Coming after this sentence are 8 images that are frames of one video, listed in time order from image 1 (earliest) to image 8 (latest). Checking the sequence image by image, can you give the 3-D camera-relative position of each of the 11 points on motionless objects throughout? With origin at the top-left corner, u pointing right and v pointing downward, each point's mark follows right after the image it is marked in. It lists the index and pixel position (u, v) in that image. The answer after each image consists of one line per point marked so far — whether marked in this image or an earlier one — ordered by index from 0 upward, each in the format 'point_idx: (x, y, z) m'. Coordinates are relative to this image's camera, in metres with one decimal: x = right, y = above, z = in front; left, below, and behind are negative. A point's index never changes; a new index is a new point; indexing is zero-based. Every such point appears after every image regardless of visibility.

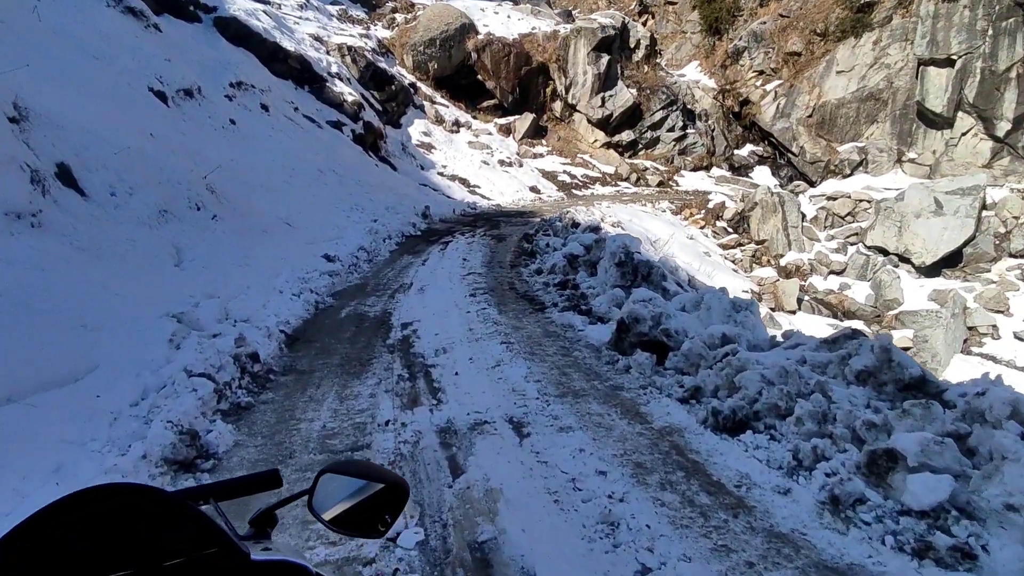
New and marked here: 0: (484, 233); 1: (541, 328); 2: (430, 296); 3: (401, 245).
0: (-0.9, +1.7, +18.5) m
1: (+0.4, -0.5, +7.5) m
2: (-1.2, -0.1, +9.6) m
3: (-2.8, +1.1, +15.3) m
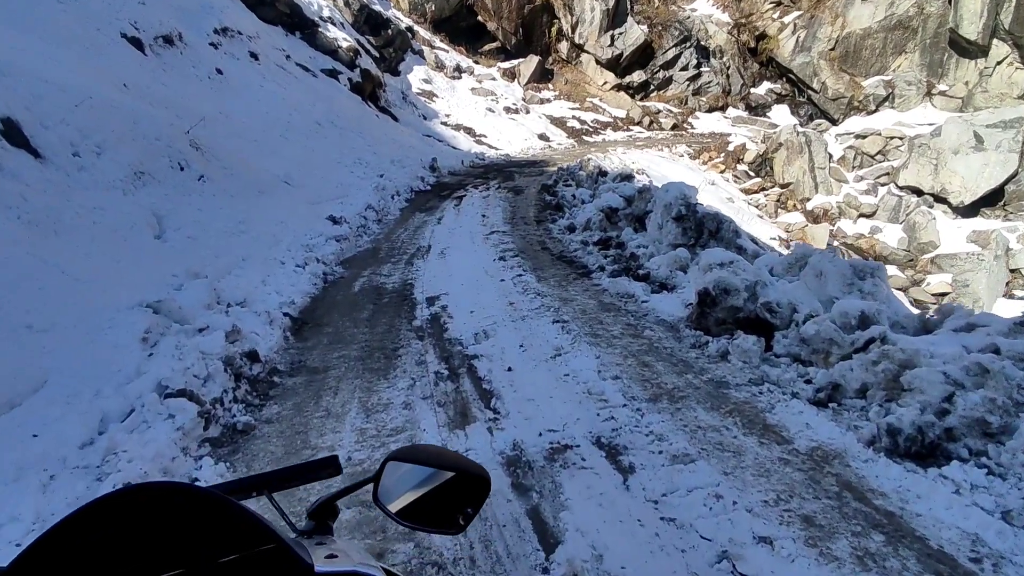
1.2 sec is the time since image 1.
0: (-0.4, +2.9, +17.1) m
1: (+0.8, -0.1, +6.3) m
2: (-0.8, +0.4, +8.3) m
3: (-2.3, +1.9, +13.9) m
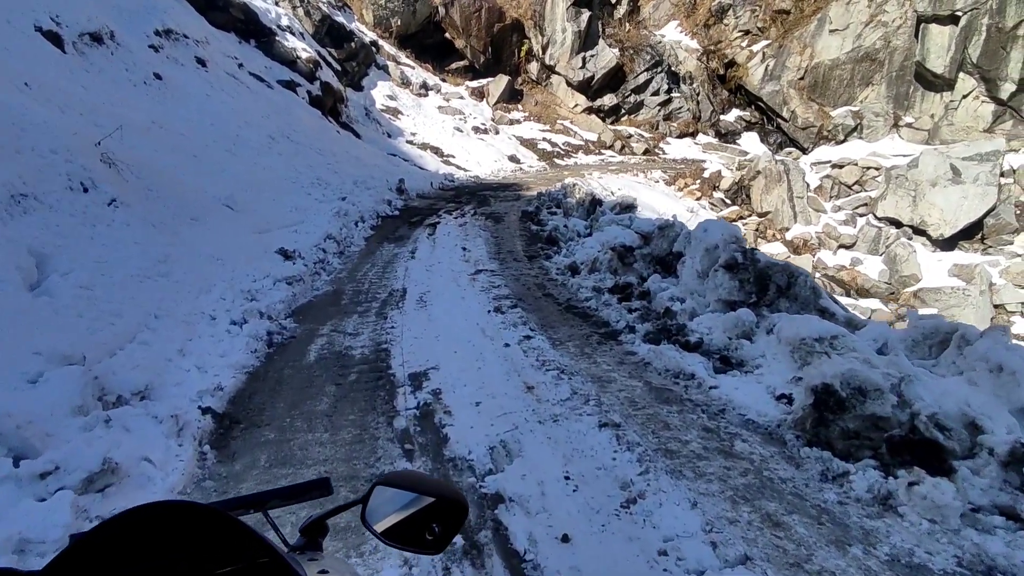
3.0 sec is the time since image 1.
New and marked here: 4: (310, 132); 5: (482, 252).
0: (-1.0, +1.9, +15.4) m
1: (+1.0, -0.7, +4.6) m
2: (-0.8, -0.3, +6.6) m
3: (-2.6, +1.1, +12.2) m
4: (-6.1, +4.7, +18.7) m
5: (-0.5, +0.6, +10.1) m
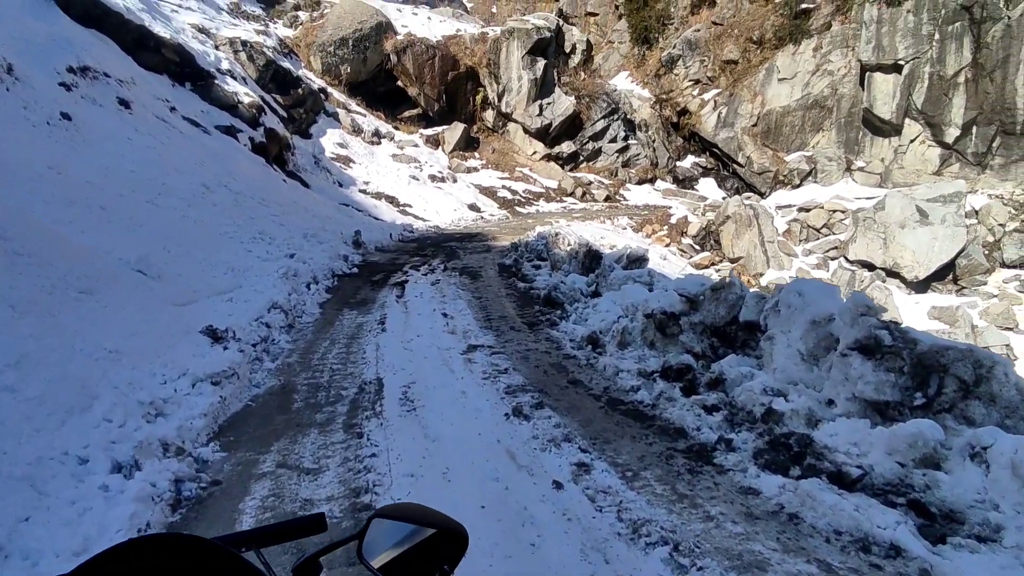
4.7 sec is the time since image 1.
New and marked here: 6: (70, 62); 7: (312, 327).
0: (-1.5, +0.5, +13.5) m
1: (+1.4, -1.2, +2.8) m
2: (-0.5, -1.0, +4.6) m
3: (-2.9, -0.1, +10.1) m
4: (-7.0, +2.9, +16.6) m
5: (-0.6, -0.4, +8.1) m
6: (-10.6, +5.4, +14.9) m
7: (-2.6, -0.5, +7.9) m
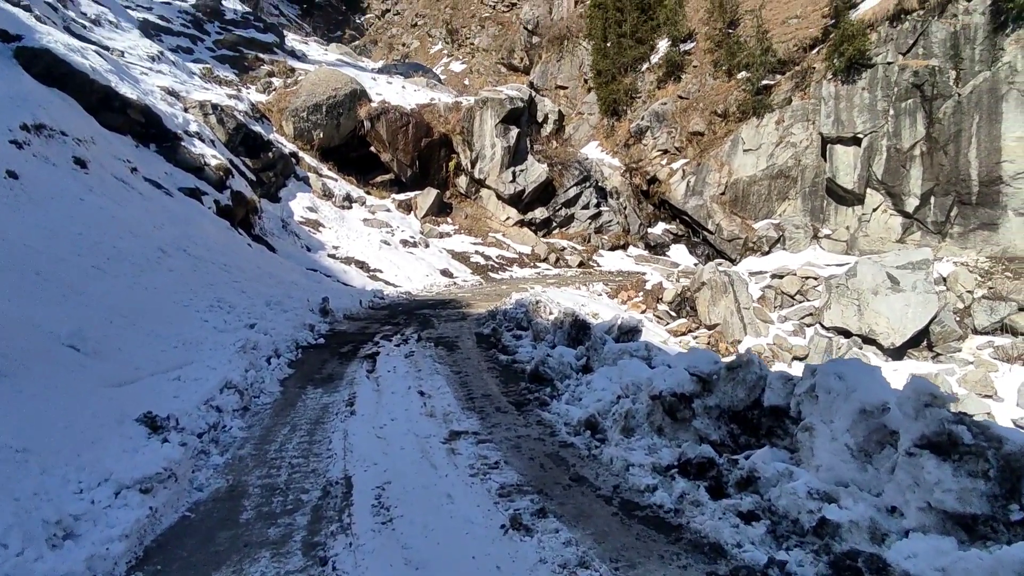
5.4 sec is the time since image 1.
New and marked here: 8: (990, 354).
0: (-1.9, -1.0, +12.7) m
1: (+1.4, -1.6, +2.0) m
2: (-0.5, -1.5, +3.7) m
3: (-3.2, -1.2, +9.2) m
4: (-7.6, +1.1, +15.7) m
5: (-0.8, -1.3, +7.3) m
6: (-11.1, +3.8, +14.2) m
7: (-2.7, -1.4, +7.0) m
8: (+15.0, -2.1, +19.3) m
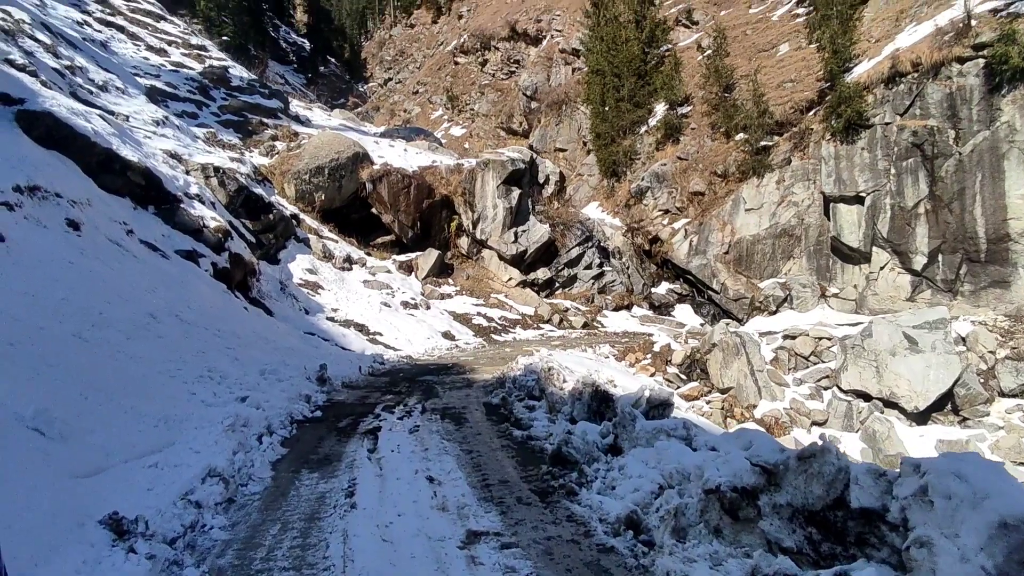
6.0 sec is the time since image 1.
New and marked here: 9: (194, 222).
0: (-1.7, -2.2, +11.8) m
1: (+1.7, -1.8, +1.1) m
2: (-0.3, -1.9, +2.8) m
3: (-2.9, -2.1, +8.3) m
4: (-7.4, -0.5, +15.0) m
5: (-0.5, -2.1, +6.4) m
6: (-10.9, +2.3, +13.7) m
7: (-2.5, -2.1, +6.1) m
8: (+15.2, -3.9, +18.4) m
9: (-10.0, +2.1, +19.5) m
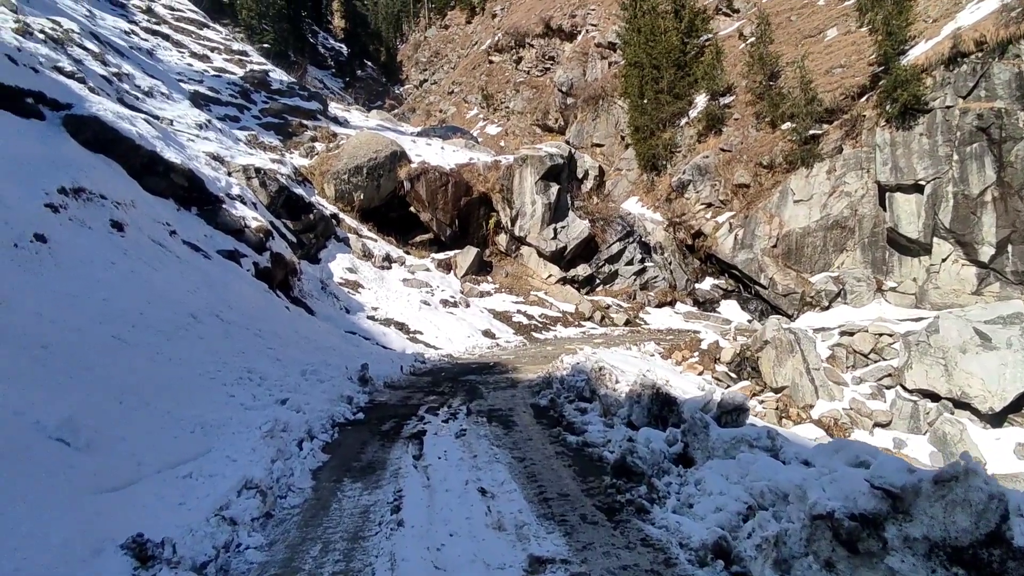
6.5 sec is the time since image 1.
0: (-0.8, -2.2, +11.3) m
1: (+1.9, -1.7, +0.4) m
2: (+0.1, -1.9, +2.2) m
3: (-2.2, -2.1, +7.8) m
4: (-6.3, -0.5, +14.8) m
5: (+0.1, -2.0, +5.8) m
6: (-10.0, +2.3, +13.7) m
7: (-1.9, -2.1, +5.6) m
8: (+16.5, -3.6, +16.8) m
9: (-8.7, +2.1, +19.4) m
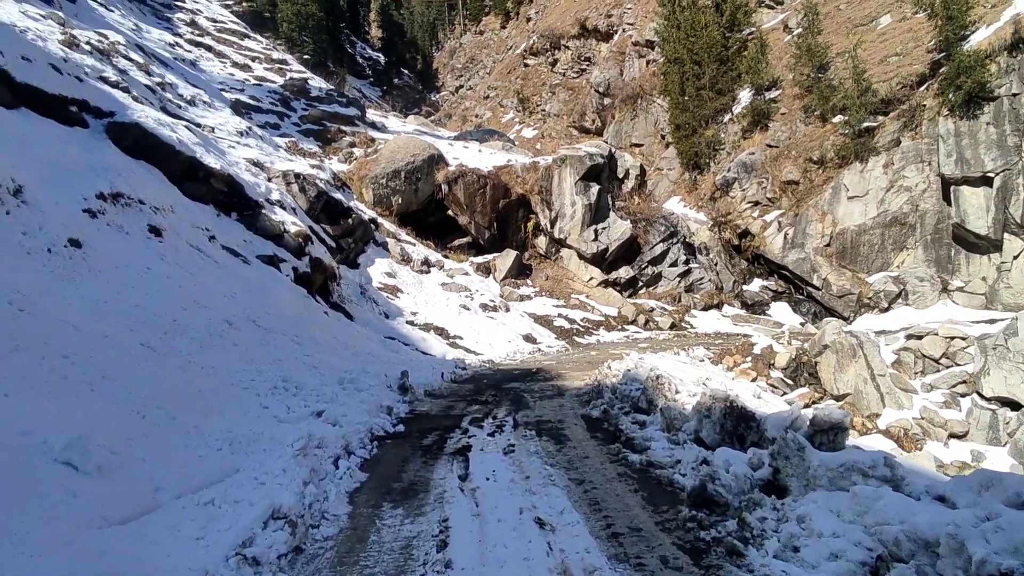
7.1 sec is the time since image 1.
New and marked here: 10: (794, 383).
0: (0.0, -2.2, +10.5) m
1: (+2.1, -1.7, -0.6) m
2: (+0.4, -1.9, +1.4) m
3: (-1.6, -2.1, +7.1) m
4: (-5.3, -0.6, +14.3) m
5: (+0.6, -2.0, +5.0) m
6: (-9.0, +2.2, +13.5) m
7: (-1.4, -2.1, +4.8) m
8: (+17.6, -3.5, +15.0) m
9: (-7.4, +1.9, +19.1) m
10: (+9.0, -3.0, +19.1) m
